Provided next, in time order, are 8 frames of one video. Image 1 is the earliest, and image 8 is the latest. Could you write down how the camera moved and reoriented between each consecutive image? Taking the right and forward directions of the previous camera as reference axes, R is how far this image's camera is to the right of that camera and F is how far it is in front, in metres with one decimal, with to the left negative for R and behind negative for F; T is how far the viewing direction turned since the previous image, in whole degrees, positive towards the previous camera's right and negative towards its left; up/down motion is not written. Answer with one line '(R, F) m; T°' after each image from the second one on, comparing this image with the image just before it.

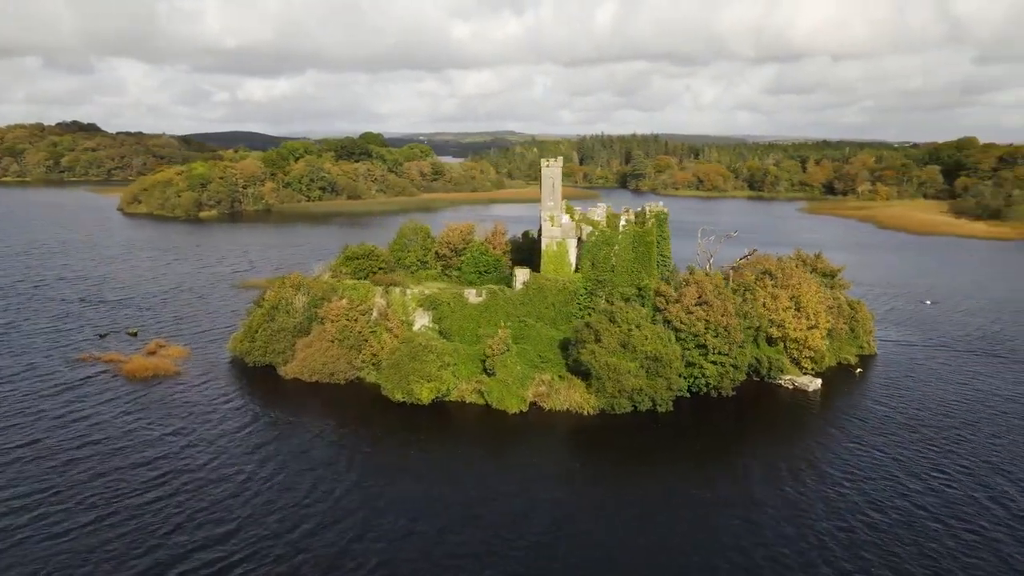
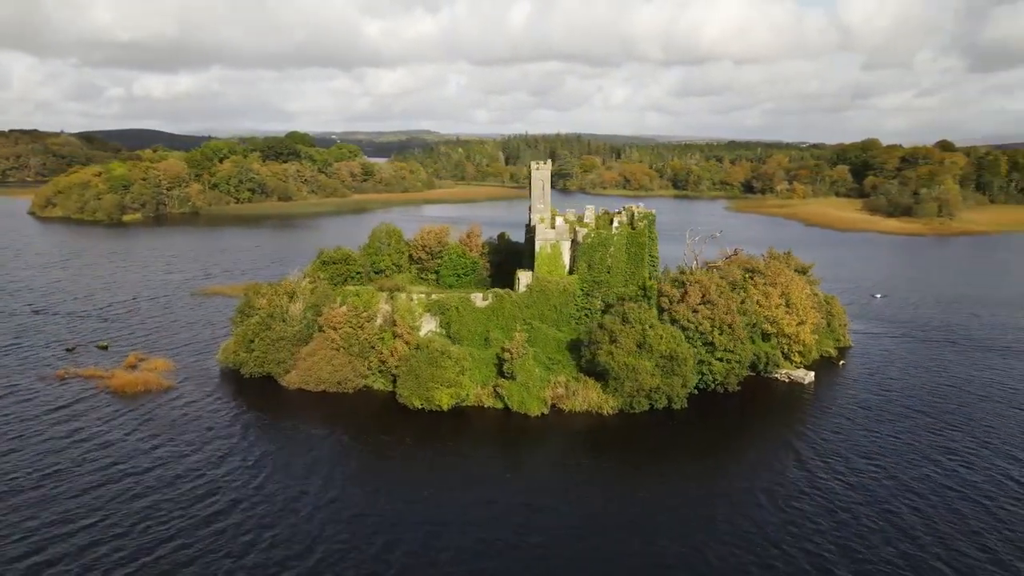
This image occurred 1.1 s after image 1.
(-5.4, +0.1) m; +6°
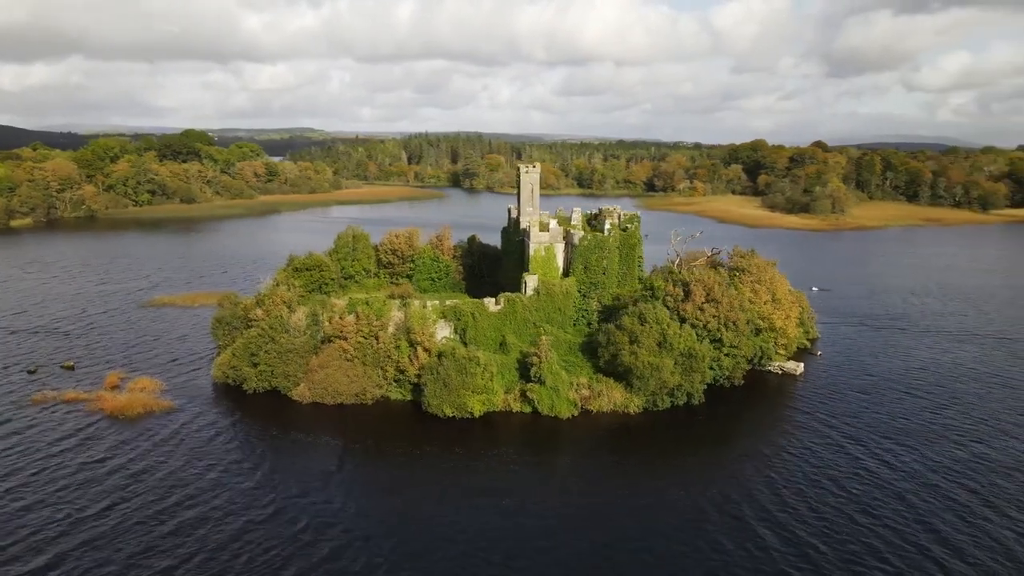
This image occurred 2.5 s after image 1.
(-7.3, +0.3) m; +8°
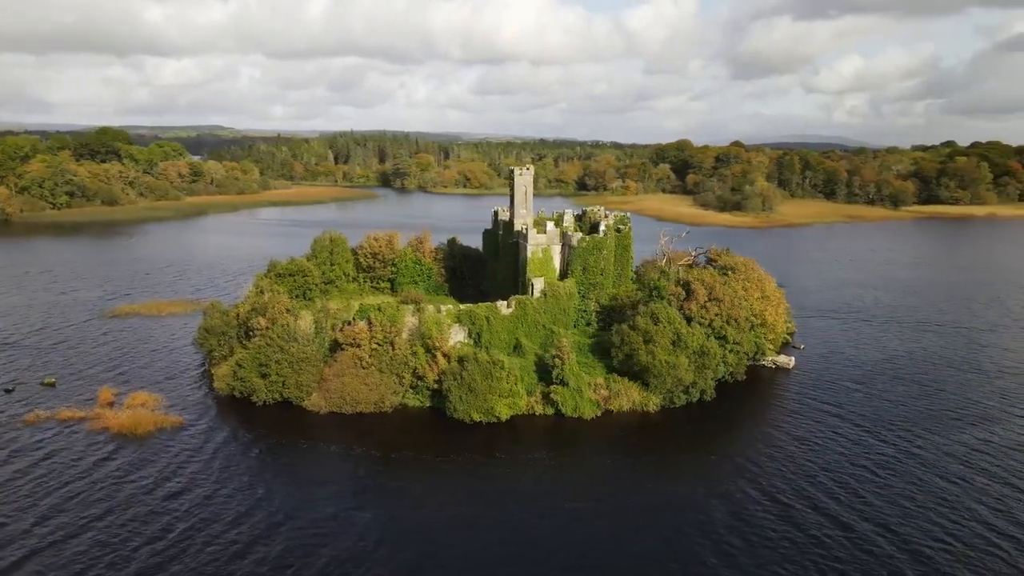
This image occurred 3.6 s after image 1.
(-5.5, +0.2) m; +6°
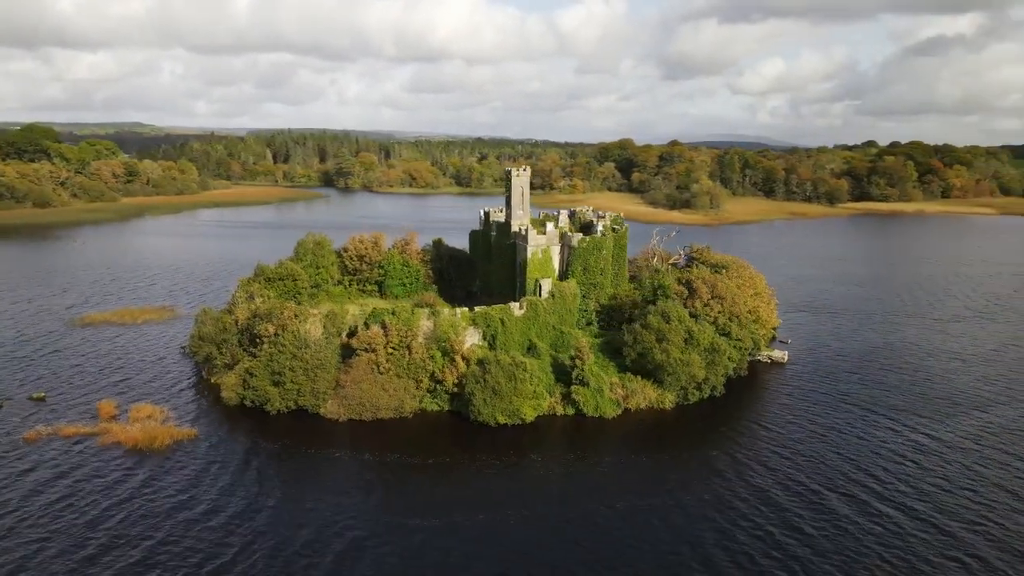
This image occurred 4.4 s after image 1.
(-4.6, +0.2) m; +5°
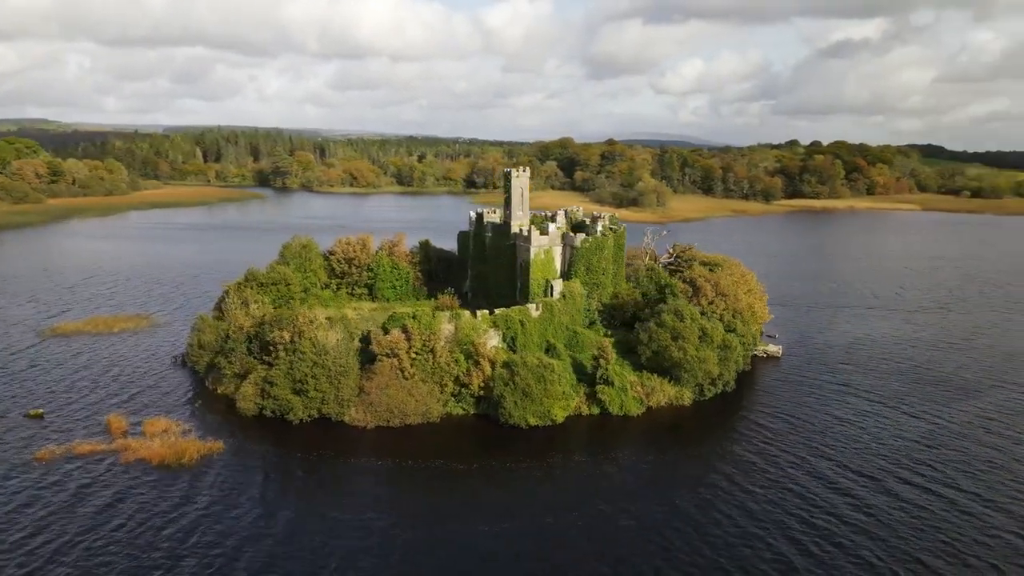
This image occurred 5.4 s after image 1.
(-5.2, +0.2) m; +5°
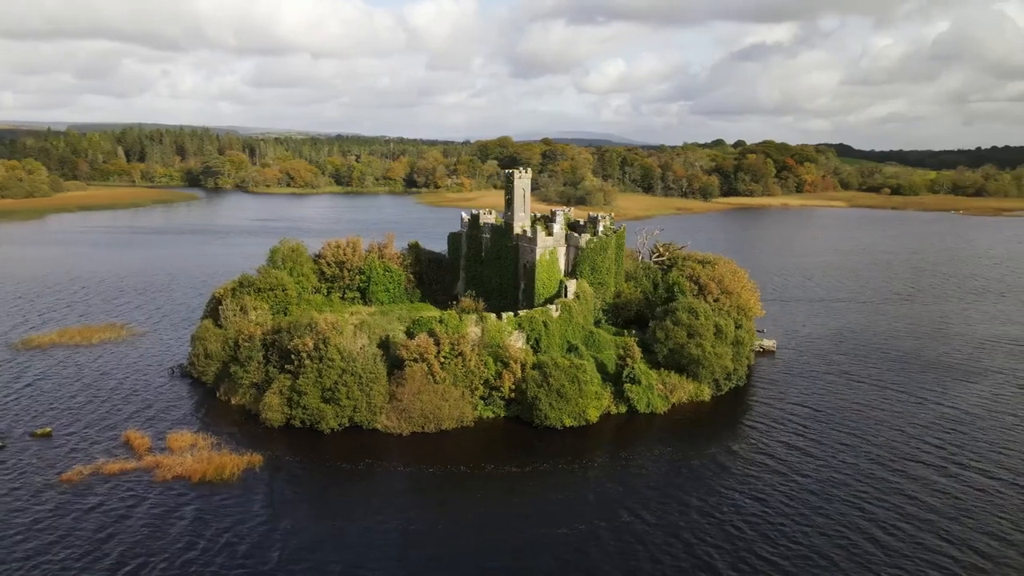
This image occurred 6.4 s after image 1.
(-5.5, +0.3) m; +6°
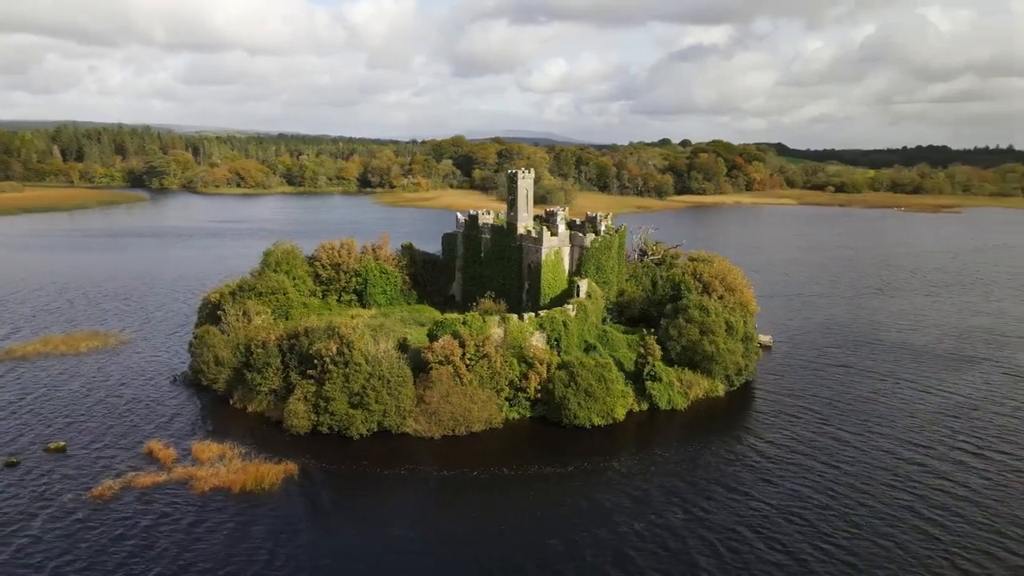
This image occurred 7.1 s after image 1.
(-4.3, +0.2) m; +4°
